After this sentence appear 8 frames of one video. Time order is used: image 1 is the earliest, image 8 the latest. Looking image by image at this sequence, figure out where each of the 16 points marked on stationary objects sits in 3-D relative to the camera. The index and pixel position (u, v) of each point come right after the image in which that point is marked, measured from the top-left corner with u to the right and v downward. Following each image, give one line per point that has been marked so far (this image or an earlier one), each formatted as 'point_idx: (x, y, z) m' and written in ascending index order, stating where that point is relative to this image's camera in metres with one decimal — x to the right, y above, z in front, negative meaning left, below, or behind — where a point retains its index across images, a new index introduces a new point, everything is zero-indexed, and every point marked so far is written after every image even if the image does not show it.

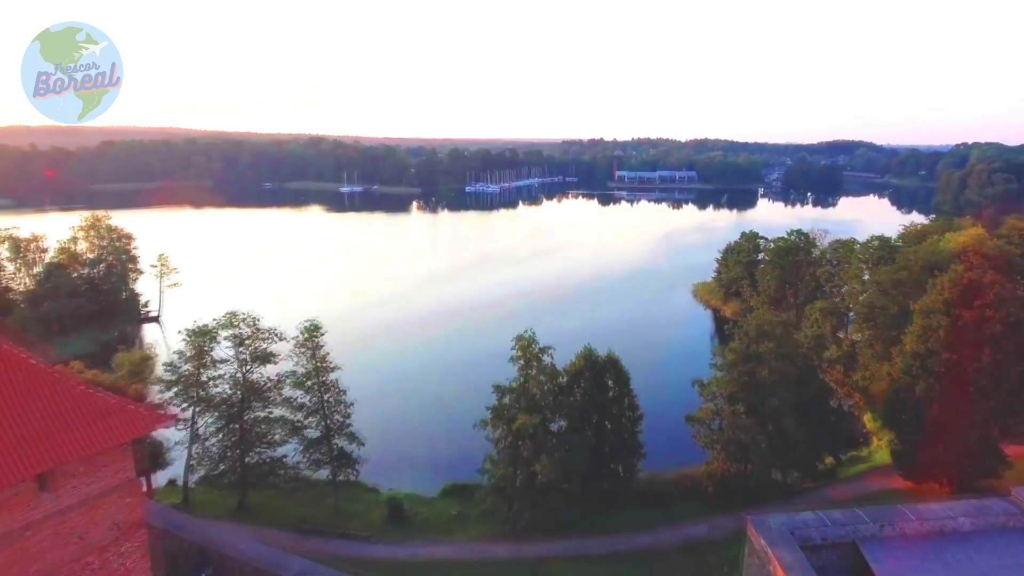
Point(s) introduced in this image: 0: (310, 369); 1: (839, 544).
0: (-6.2, -2.5, +16.8) m
1: (+8.3, -6.6, +14.0) m
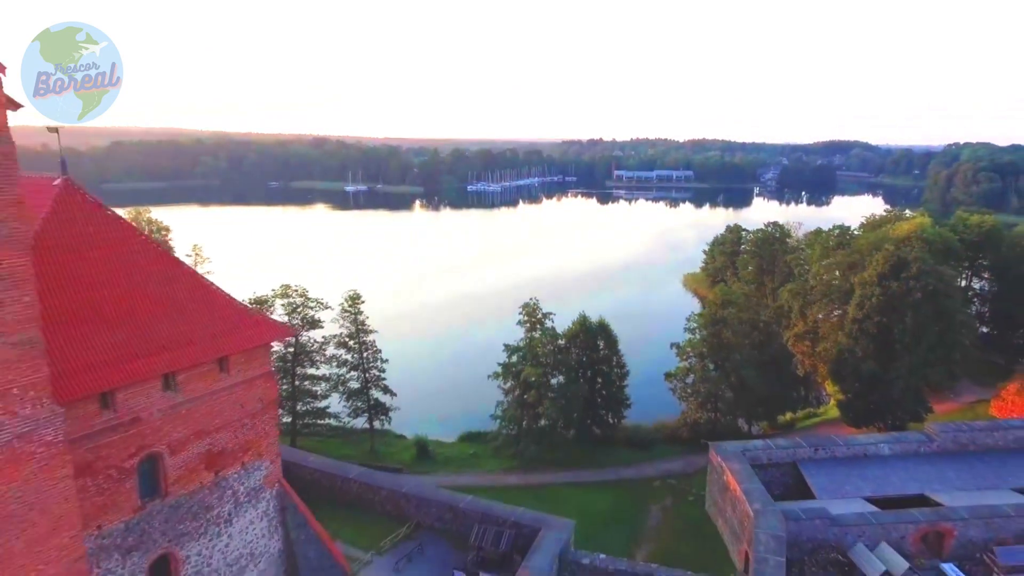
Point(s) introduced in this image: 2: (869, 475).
0: (-6.0, -1.6, +20.3) m
1: (+8.6, -5.7, +17.5) m
2: (+11.2, -5.8, +17.1) m
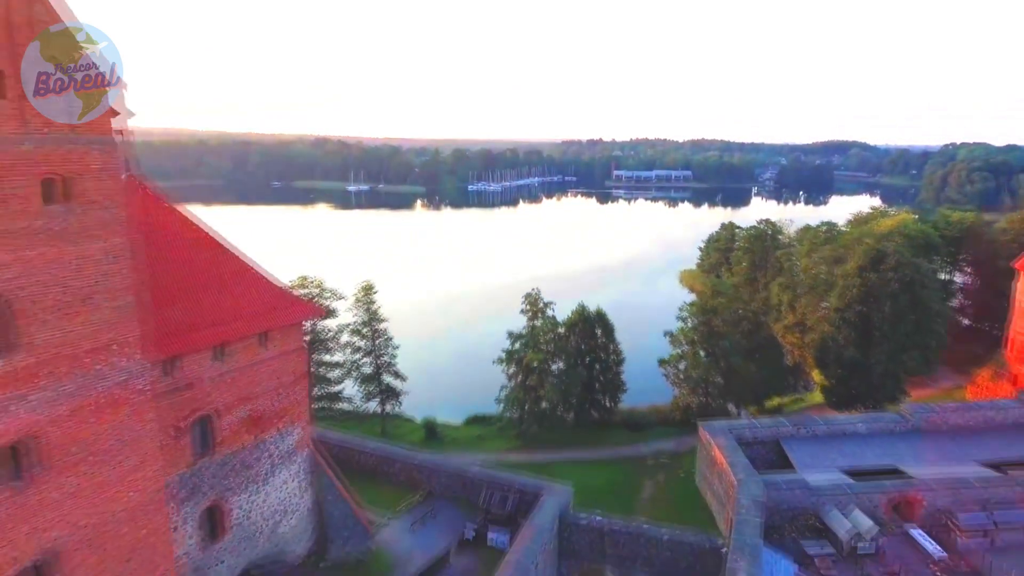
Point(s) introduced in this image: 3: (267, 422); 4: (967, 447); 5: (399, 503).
0: (-5.8, -1.2, +21.7) m
1: (+8.7, -5.3, +18.9) m
2: (+11.4, -5.5, +18.5) m
3: (-5.2, -2.9, +11.6) m
4: (+15.8, -5.5, +18.9) m
5: (-3.2, -6.0, +15.3) m
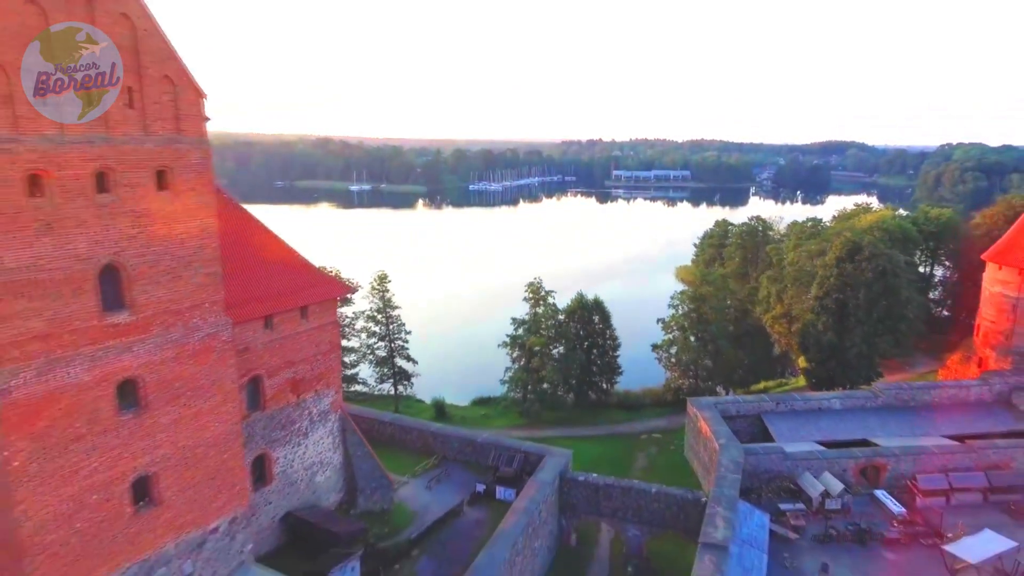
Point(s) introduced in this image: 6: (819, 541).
0: (-5.7, -0.8, +23.5) m
1: (+8.9, -4.9, +20.7) m
2: (+11.5, -5.0, +20.3) m
3: (-5.1, -2.4, +13.4) m
4: (+15.9, -5.0, +20.7) m
5: (-3.0, -5.5, +17.0) m
6: (+8.8, -7.2, +15.6) m
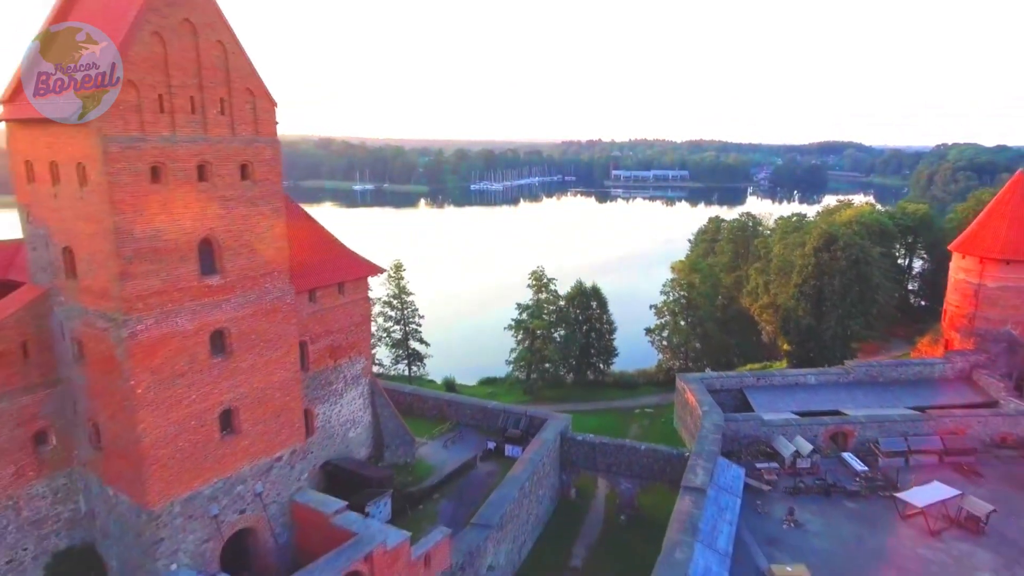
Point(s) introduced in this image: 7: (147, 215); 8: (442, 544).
0: (-5.4, -0.2, +25.6) m
1: (+9.1, -4.3, +22.8) m
2: (+11.7, -4.4, +22.4) m
3: (-4.8, -1.8, +15.5) m
4: (+16.1, -4.4, +22.8) m
5: (-2.8, -5.0, +19.1) m
6: (+9.0, -6.6, +17.7) m
7: (-6.2, +1.2, +9.4) m
8: (-1.5, -5.6, +11.9) m
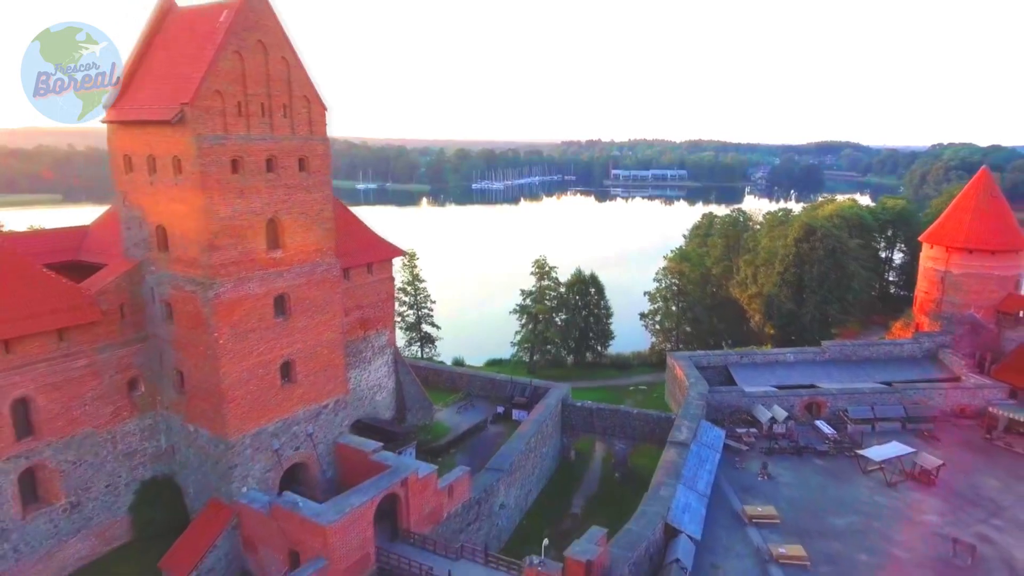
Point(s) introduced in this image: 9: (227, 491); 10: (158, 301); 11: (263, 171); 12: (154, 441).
0: (-5.2, +0.4, +27.8) m
1: (+9.4, -3.6, +25.0) m
2: (+12.0, -3.8, +24.6) m
3: (-4.6, -1.2, +17.7) m
4: (+16.4, -3.8, +25.0) m
5: (-2.5, -4.3, +21.3) m
6: (+9.2, -6.0, +19.9) m
7: (-6.0, +1.9, +11.6) m
8: (-1.3, -4.9, +14.1) m
9: (-6.4, -4.6, +12.4) m
10: (-8.1, -0.3, +12.5) m
11: (-5.5, +2.6, +12.0) m
12: (-8.6, -3.7, +13.2) m
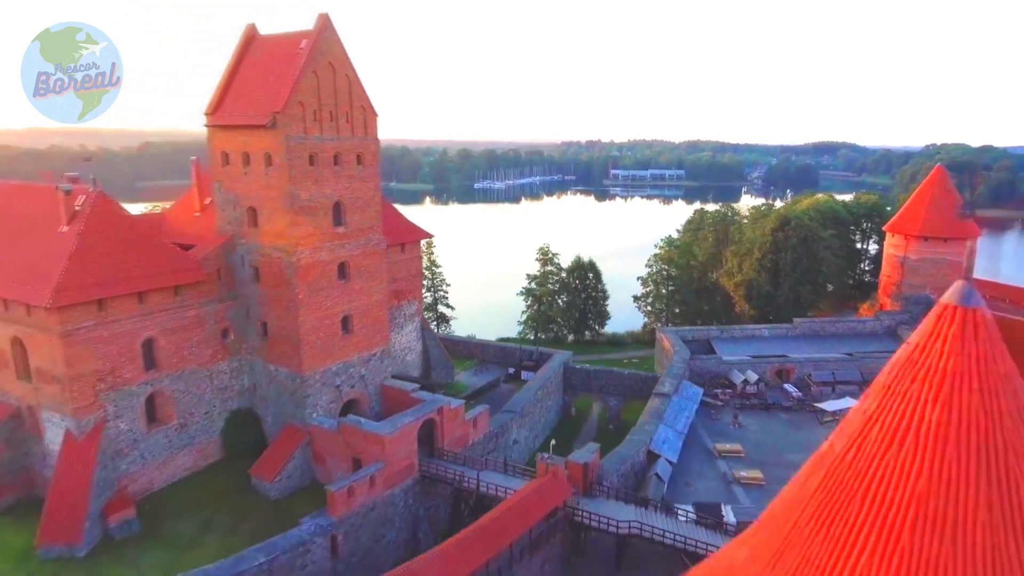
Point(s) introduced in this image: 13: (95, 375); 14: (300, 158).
0: (-4.8, +1.3, +31.1) m
1: (+9.8, -2.7, +28.4) m
2: (+12.4, -2.9, +27.9) m
3: (-4.2, -0.3, +21.1) m
4: (+16.8, -2.9, +28.3) m
5: (-2.1, -3.4, +24.7) m
6: (+9.6, -5.1, +23.2) m
7: (-5.6, +2.8, +14.9) m
8: (-0.9, -4.0, +17.4) m
9: (-6.0, -3.7, +15.7) m
10: (-7.7, +0.6, +15.8) m
11: (-5.1, +3.5, +15.4) m
12: (-8.2, -2.8, +16.5) m
13: (-10.4, -2.2, +13.6) m
14: (-5.7, +3.5, +14.7) m
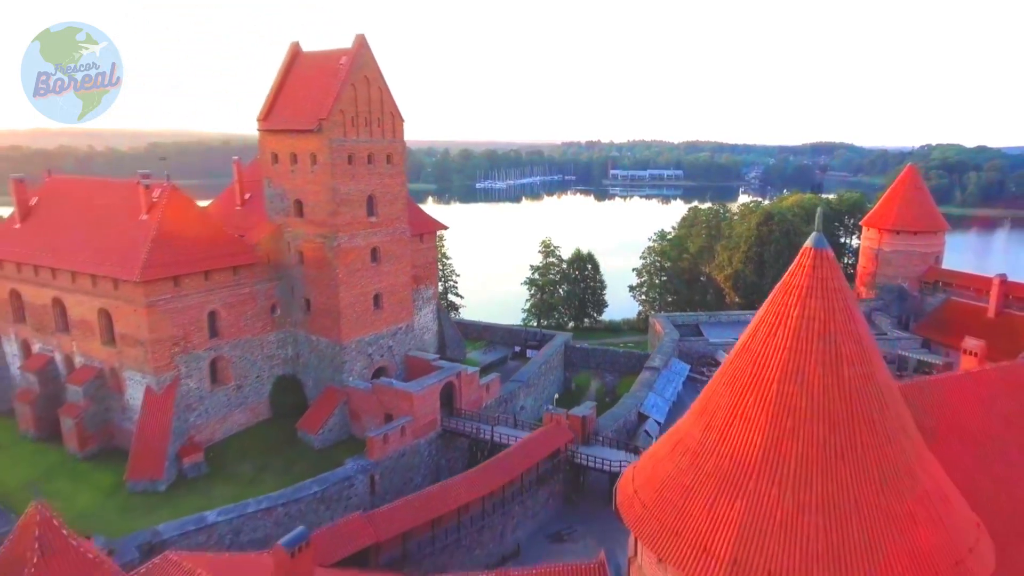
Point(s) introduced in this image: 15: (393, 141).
0: (-4.5, +2.0, +33.7) m
1: (+10.1, -2.1, +30.9) m
2: (+12.7, -2.3, +30.5) m
3: (-3.9, +0.4, +23.6) m
4: (+17.1, -2.3, +30.9) m
5: (-1.9, -2.8, +27.2) m
6: (+9.9, -4.5, +25.8) m
7: (-5.3, +3.4, +17.5) m
8: (-0.6, -3.4, +20.0) m
9: (-5.8, -3.1, +18.3) m
10: (-7.4, +1.2, +18.4) m
11: (-4.8, +4.1, +17.9) m
12: (-7.9, -2.2, +19.1) m
13: (-10.1, -1.6, +16.2) m
14: (-5.4, +4.1, +17.2) m
15: (-4.1, +5.1, +18.7) m
